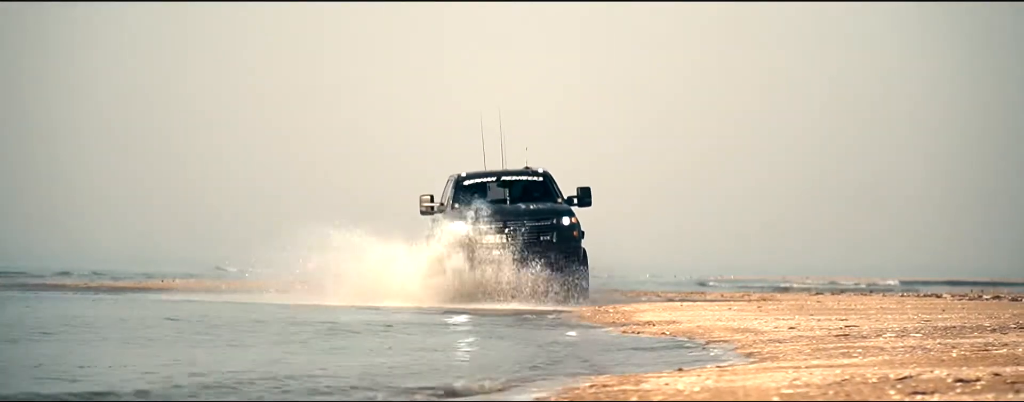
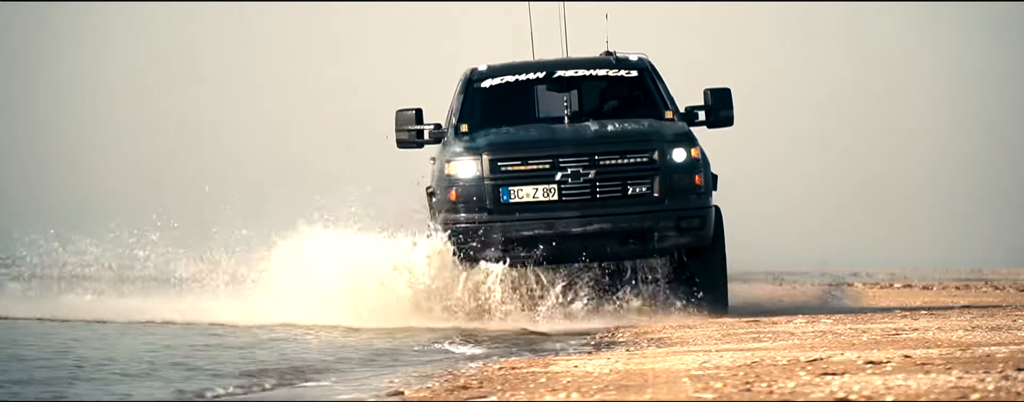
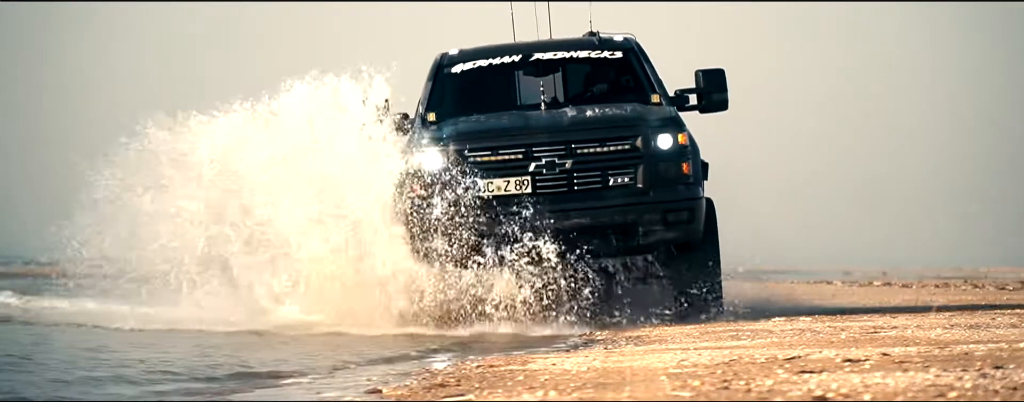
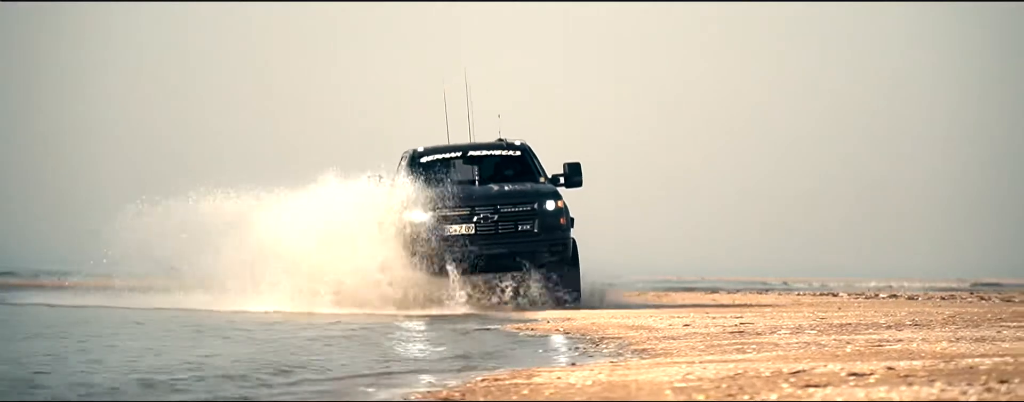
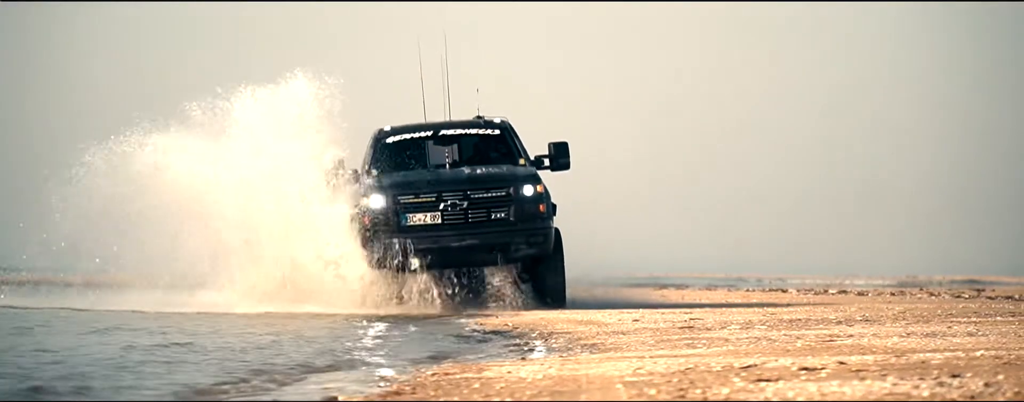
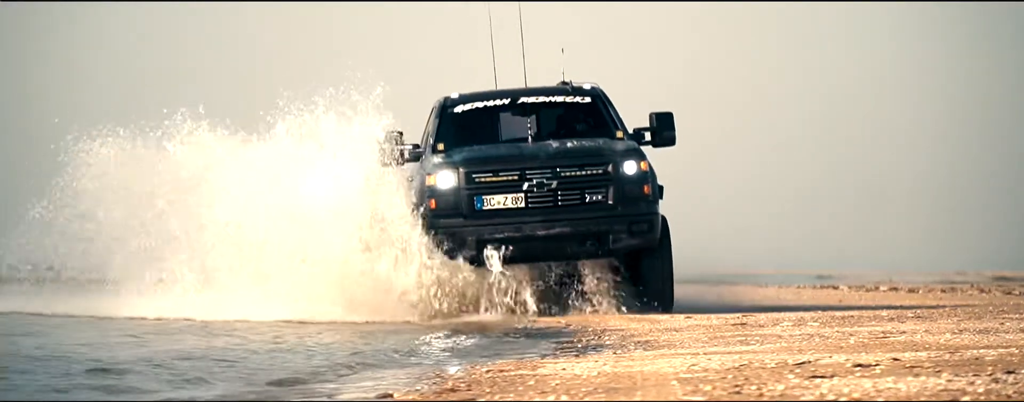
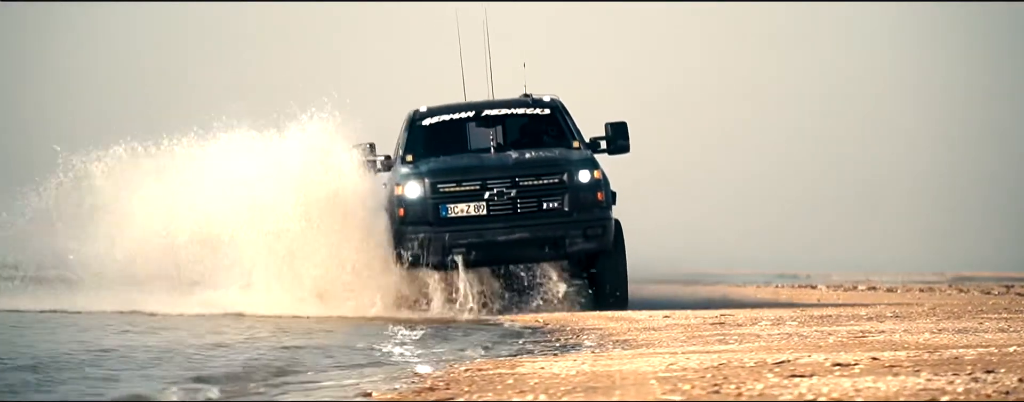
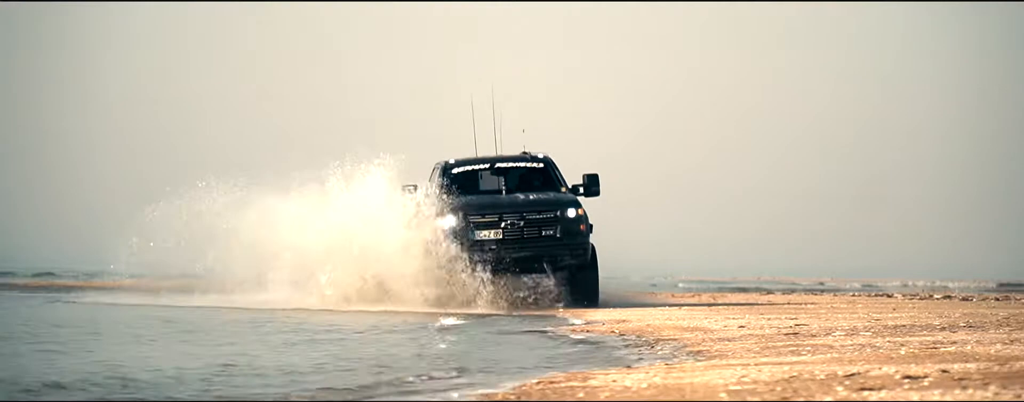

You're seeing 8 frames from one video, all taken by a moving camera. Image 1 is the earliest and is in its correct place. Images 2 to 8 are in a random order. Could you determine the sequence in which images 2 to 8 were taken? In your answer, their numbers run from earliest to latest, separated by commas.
8, 4, 5, 7, 6, 2, 3
